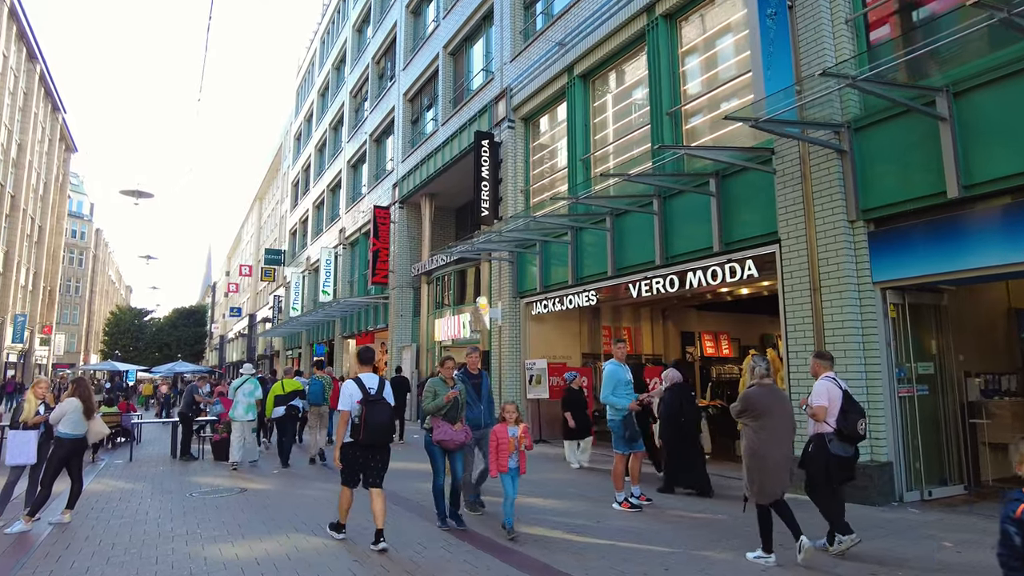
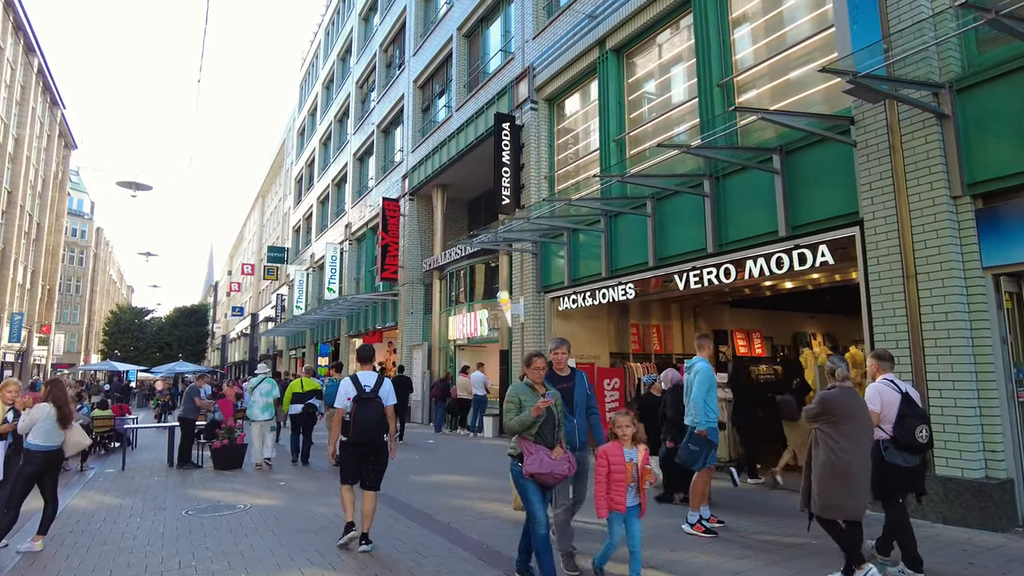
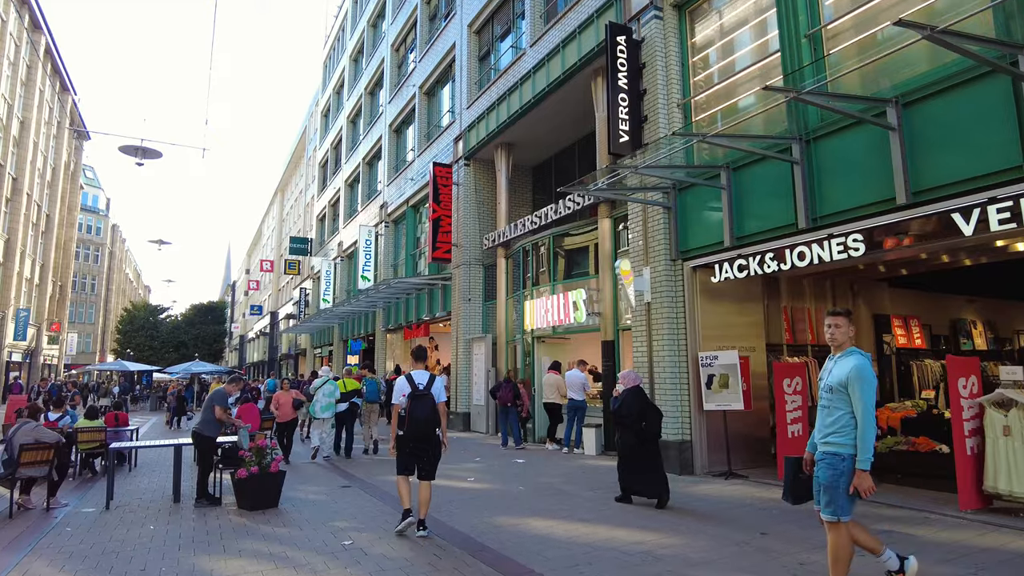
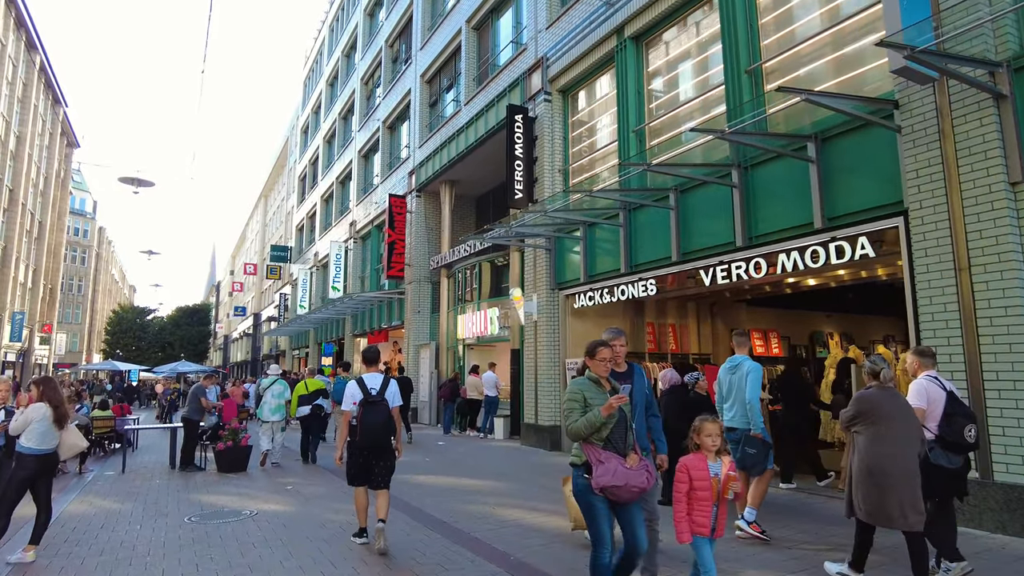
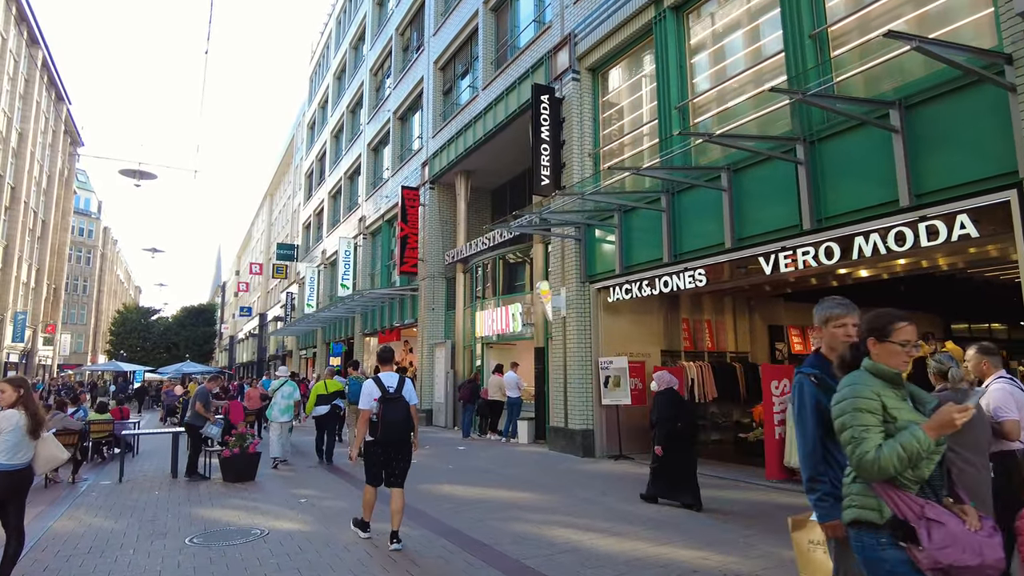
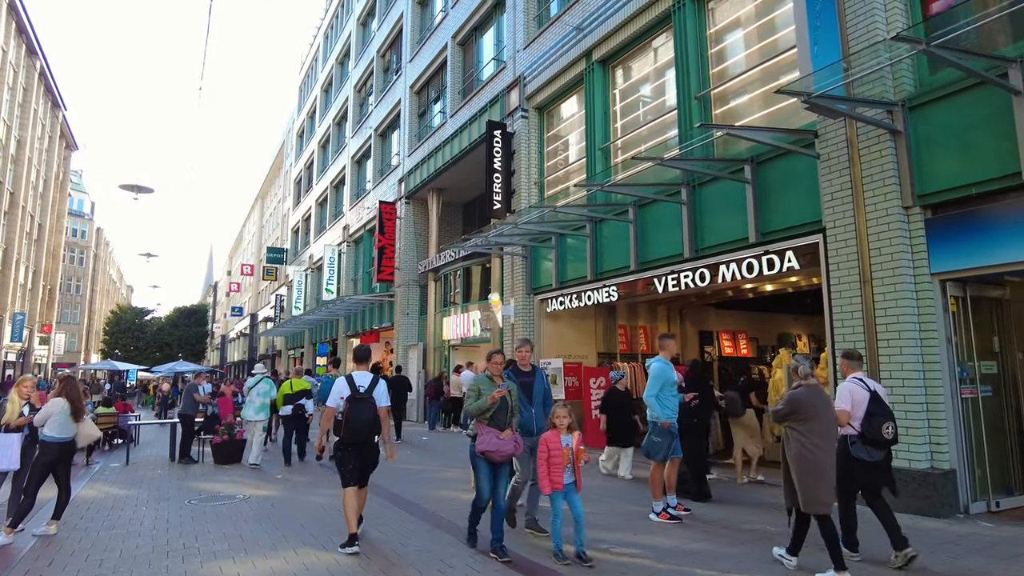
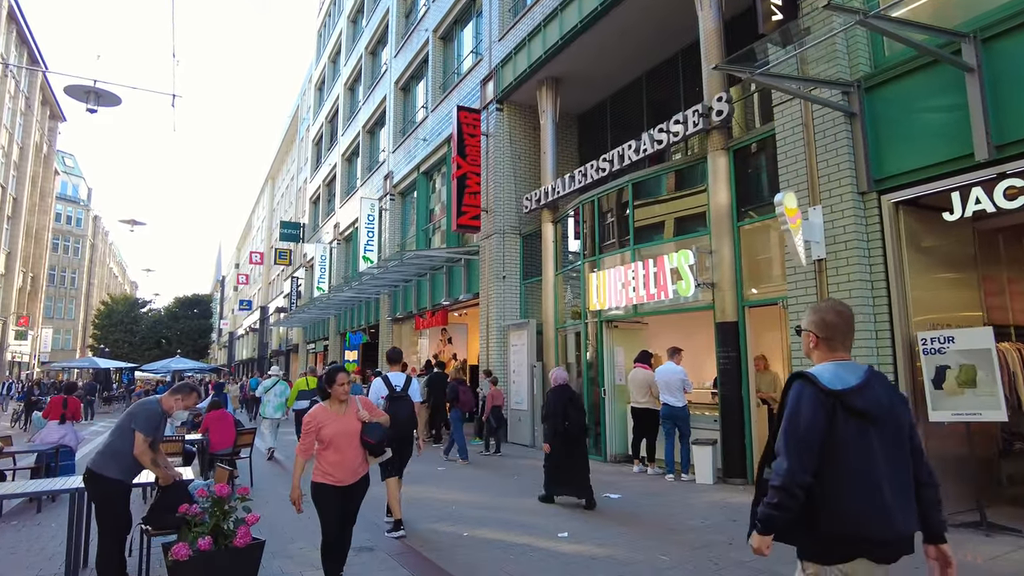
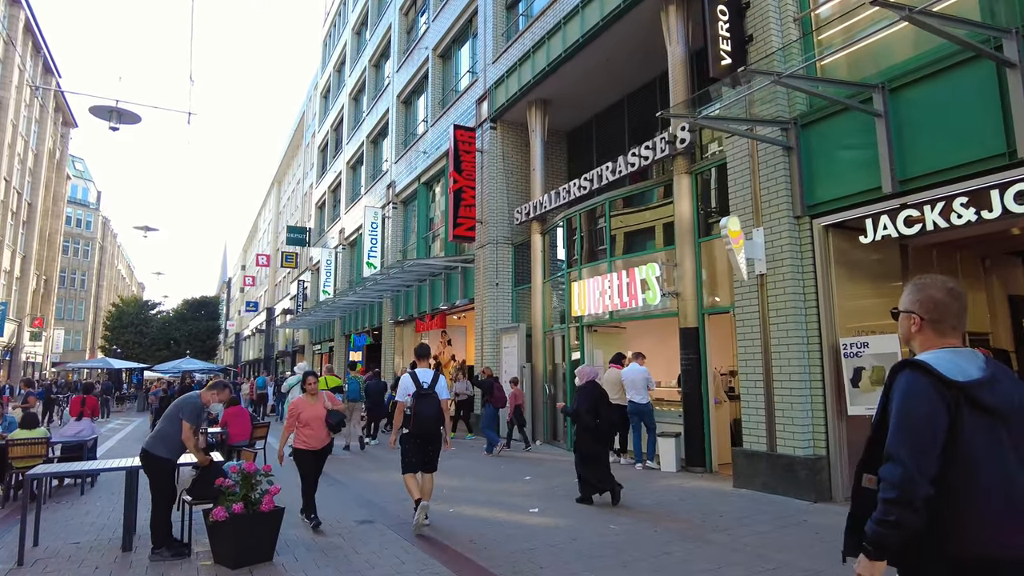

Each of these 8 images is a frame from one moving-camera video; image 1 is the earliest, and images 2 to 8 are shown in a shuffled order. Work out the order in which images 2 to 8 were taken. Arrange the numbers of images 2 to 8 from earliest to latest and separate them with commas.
6, 2, 4, 5, 3, 8, 7
